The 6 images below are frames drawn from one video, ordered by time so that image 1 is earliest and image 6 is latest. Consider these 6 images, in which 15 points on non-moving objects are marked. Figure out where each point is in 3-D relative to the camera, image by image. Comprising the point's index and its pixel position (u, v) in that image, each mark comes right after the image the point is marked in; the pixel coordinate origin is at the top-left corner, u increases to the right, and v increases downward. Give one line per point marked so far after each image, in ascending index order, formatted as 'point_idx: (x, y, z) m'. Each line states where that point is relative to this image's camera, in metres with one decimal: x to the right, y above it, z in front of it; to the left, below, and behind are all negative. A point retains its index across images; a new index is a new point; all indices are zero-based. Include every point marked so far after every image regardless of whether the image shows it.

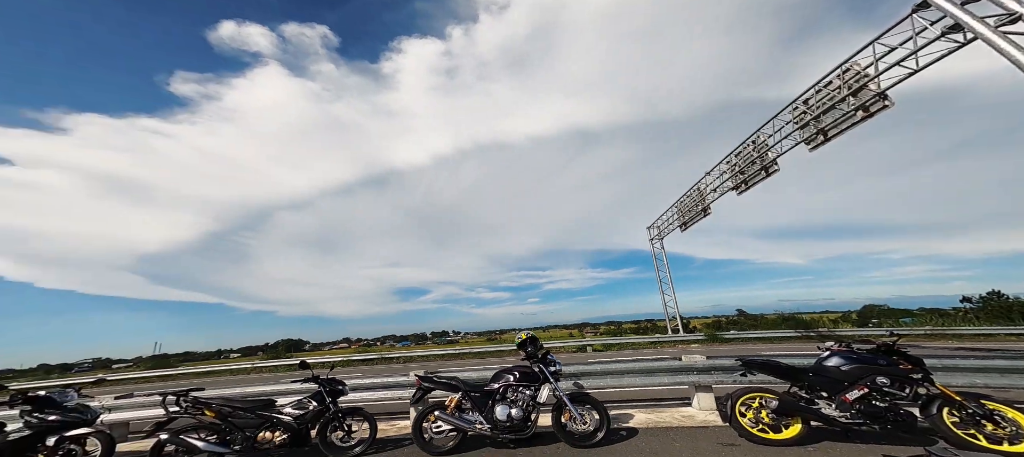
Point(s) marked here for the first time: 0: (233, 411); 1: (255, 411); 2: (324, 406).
0: (-1.7, -1.2, +2.3) m
1: (-1.6, -1.2, +2.3) m
2: (-1.2, -1.2, +2.3) m
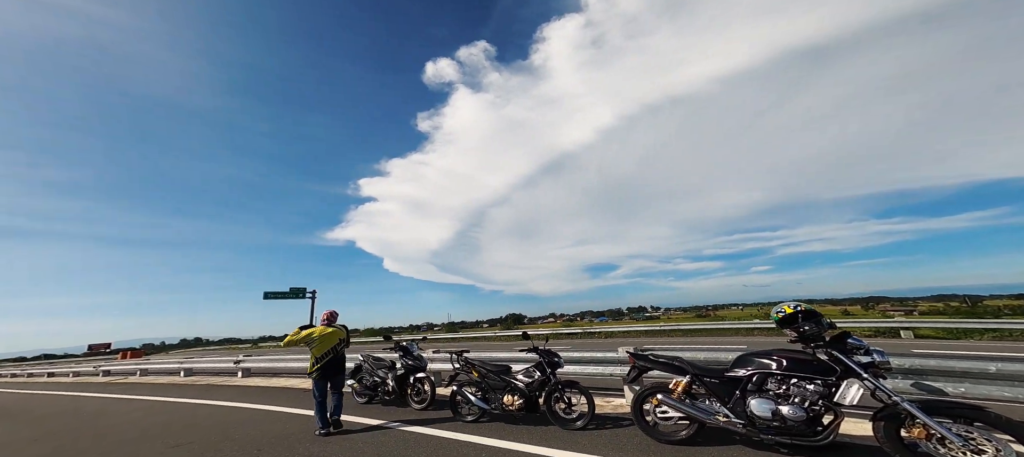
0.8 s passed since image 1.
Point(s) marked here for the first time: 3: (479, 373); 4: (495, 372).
0: (-0.2, -1.1, +2.7) m
1: (-0.1, -1.1, +2.6) m
2: (+0.2, -1.1, +2.4) m
3: (-0.3, -1.1, +2.7) m
4: (-0.1, -1.1, +2.6) m
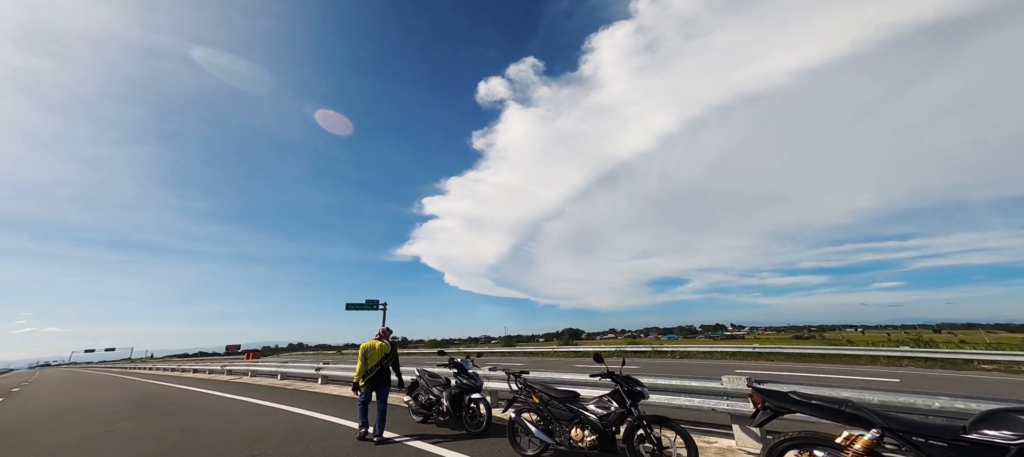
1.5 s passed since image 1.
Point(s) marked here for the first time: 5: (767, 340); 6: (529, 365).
0: (+0.3, -1.1, +2.3) m
1: (+0.3, -1.1, +2.2) m
2: (+0.7, -1.0, +2.0) m
3: (+0.2, -1.2, +2.3) m
4: (+0.3, -1.1, +2.2) m
5: (+12.6, -5.5, +17.1) m
6: (+0.6, -5.0, +12.2) m
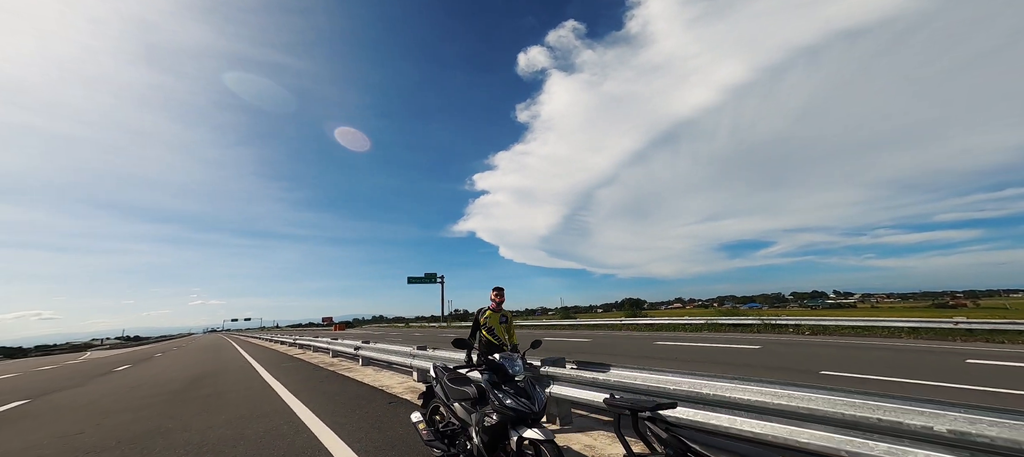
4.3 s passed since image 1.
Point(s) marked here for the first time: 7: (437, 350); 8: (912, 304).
0: (+0.6, -0.6, +0.7) m
1: (+0.7, -0.6, +0.6) m
2: (+0.9, -0.5, +0.3) m
3: (+0.5, -0.6, +0.7) m
4: (+0.6, -0.6, +0.6) m
5: (+15.2, -3.2, +13.8) m
6: (+2.6, -3.6, +10.7) m
7: (-2.0, -3.1, +8.9) m
8: (+17.1, -3.1, +14.8) m
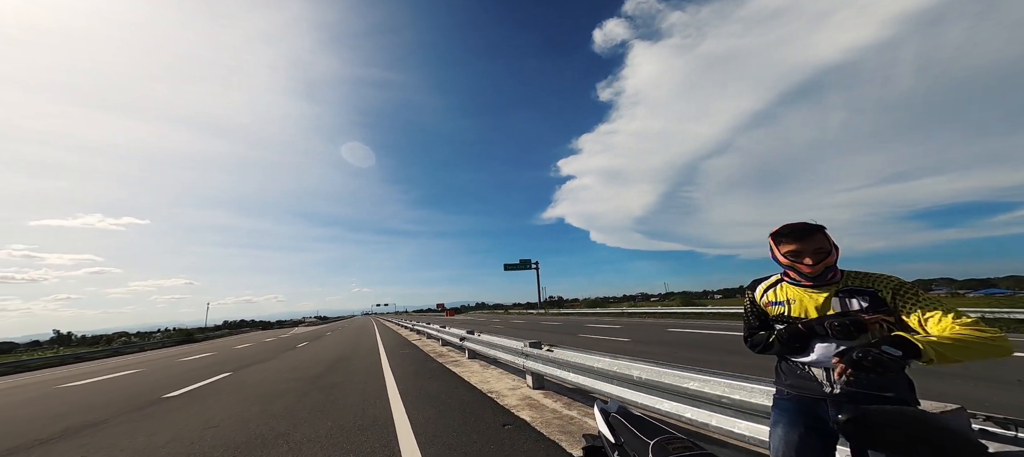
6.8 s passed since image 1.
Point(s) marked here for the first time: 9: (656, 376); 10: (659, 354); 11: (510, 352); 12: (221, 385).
0: (+1.1, -0.1, -2.0) m
1: (+1.1, -0.1, -2.1) m
2: (+1.3, 0.0, -2.4) m
3: (+1.1, -0.1, -1.9) m
4: (+1.1, 0.0, -2.0) m
5: (+18.7, -1.3, +7.0) m
6: (+5.8, -2.5, +7.3) m
7: (+0.8, -2.4, +6.7) m
8: (+20.8, -1.1, +7.4) m
9: (+1.6, -1.7, +3.9) m
10: (+5.5, -4.8, +13.0) m
11: (0.0, -3.0, +8.2) m
12: (-10.7, -5.7, +12.3) m
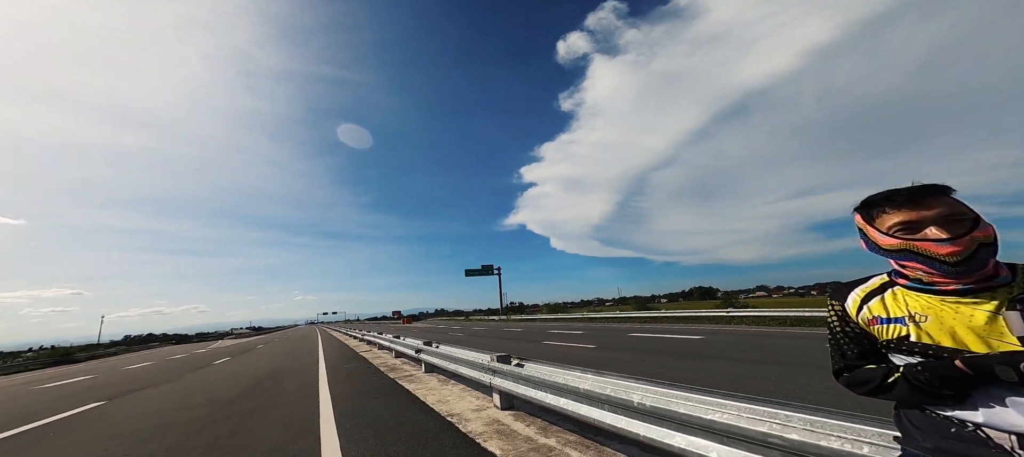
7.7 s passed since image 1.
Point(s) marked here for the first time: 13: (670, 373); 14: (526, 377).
0: (+1.5, +0.1, -2.7) m
1: (+1.6, +0.1, -2.8) m
2: (+1.8, +0.2, -3.1) m
3: (+1.5, +0.1, -2.6) m
4: (+1.5, +0.2, -2.8) m
5: (+18.0, -1.5, +8.2) m
6: (+5.1, -2.5, +7.0) m
7: (+0.3, -2.3, +5.8) m
8: (+20.0, -1.3, +8.8) m
9: (+1.4, -1.6, +3.2) m
10: (+4.2, -4.9, +12.6) m
11: (-0.8, -2.9, +7.2) m
12: (-11.9, -5.5, +10.0) m
13: (+4.9, -4.4, +10.4) m
14: (+0.3, -2.4, +5.6) m
